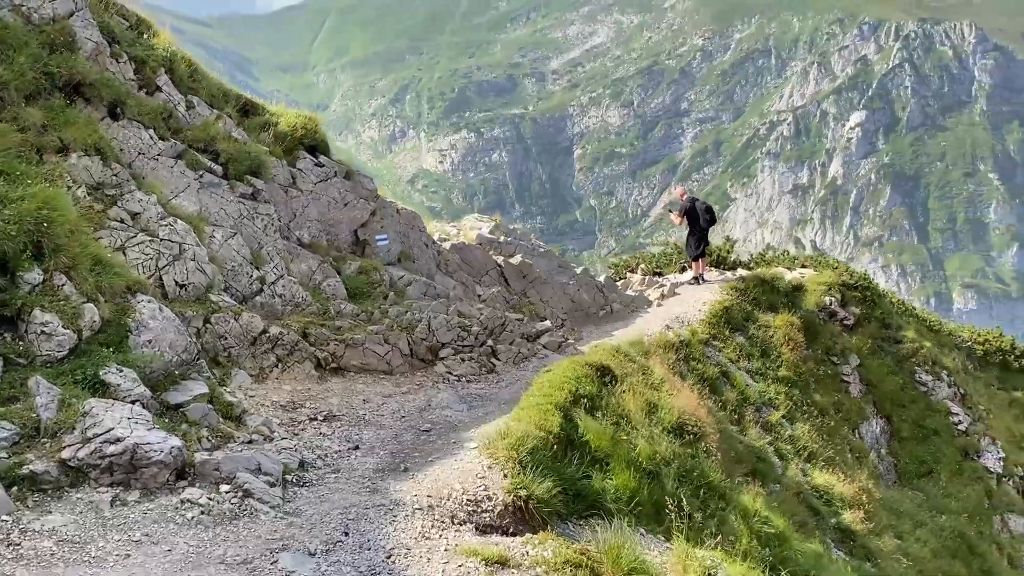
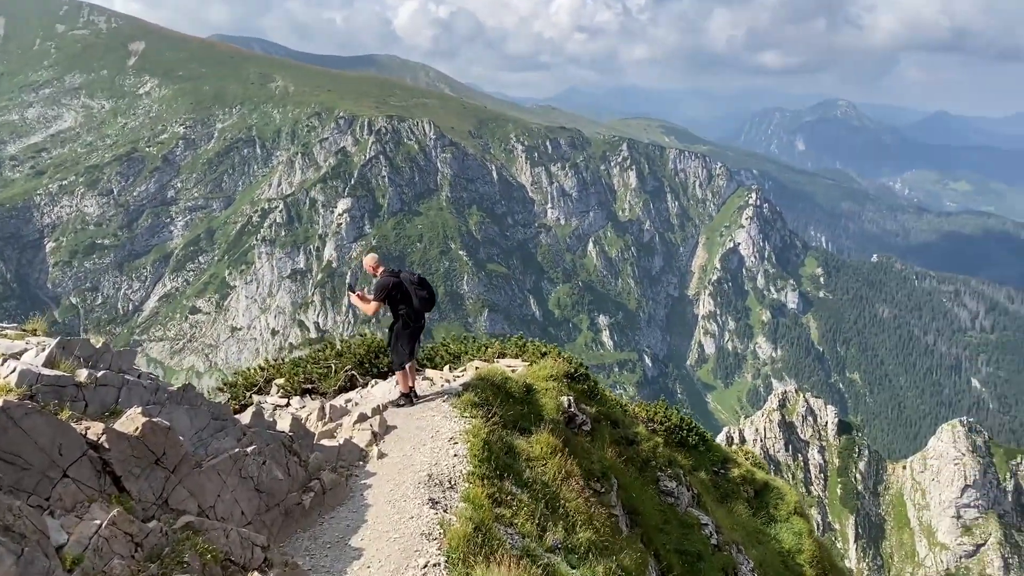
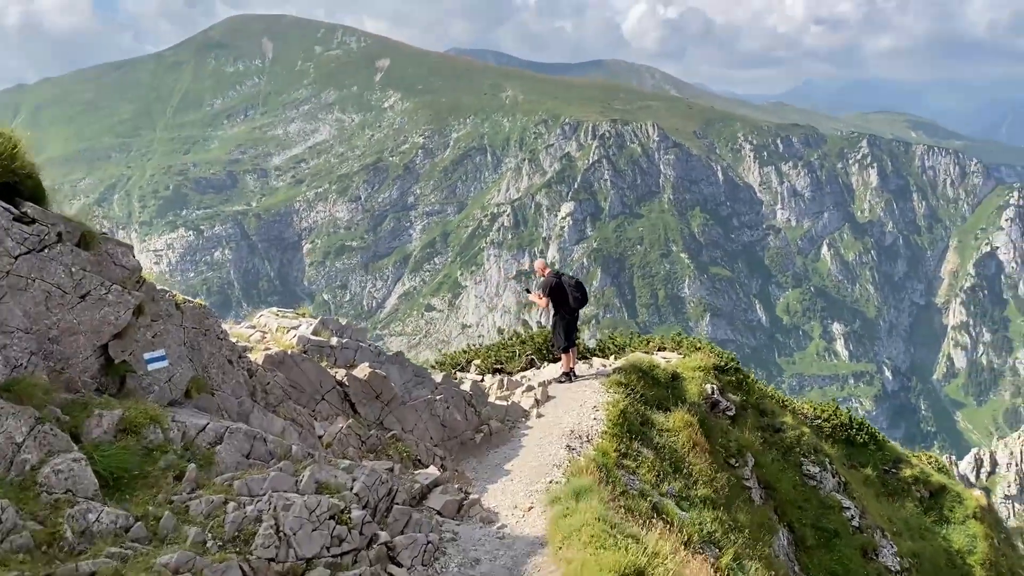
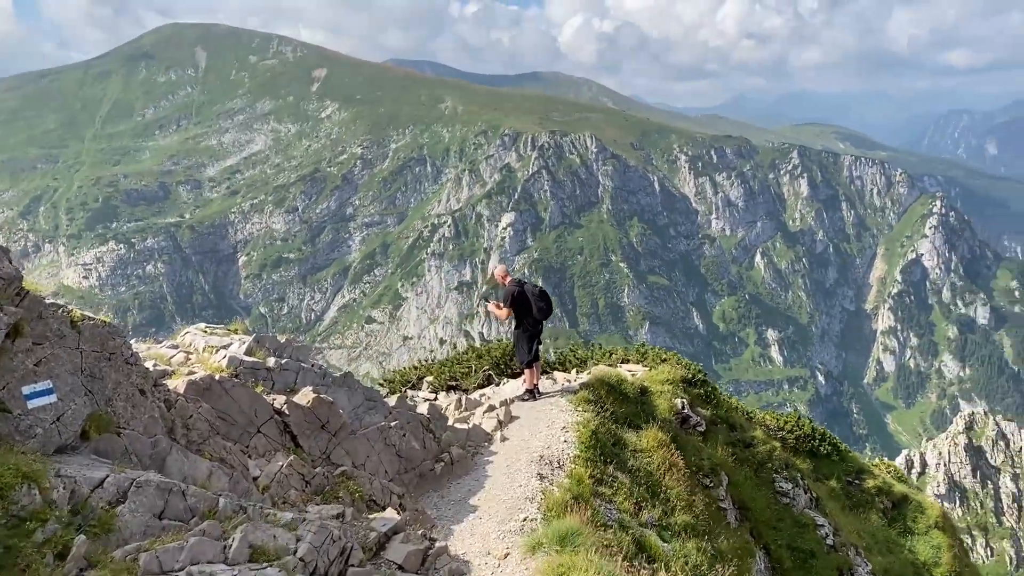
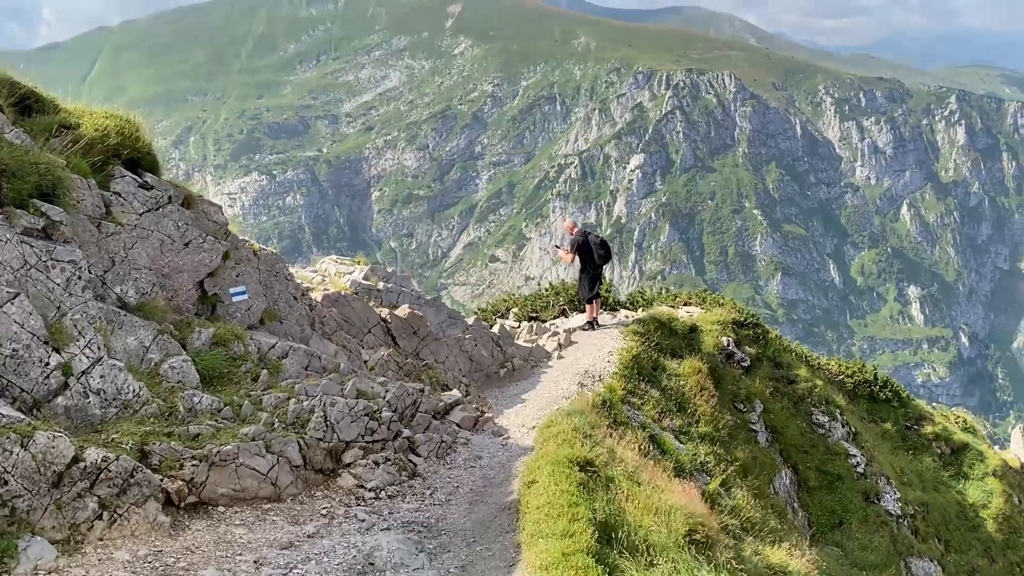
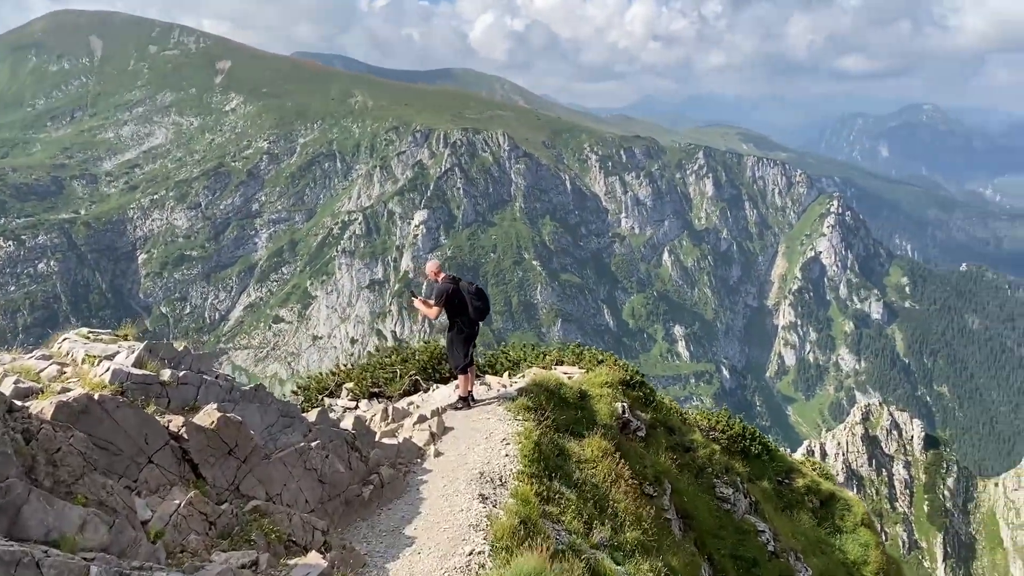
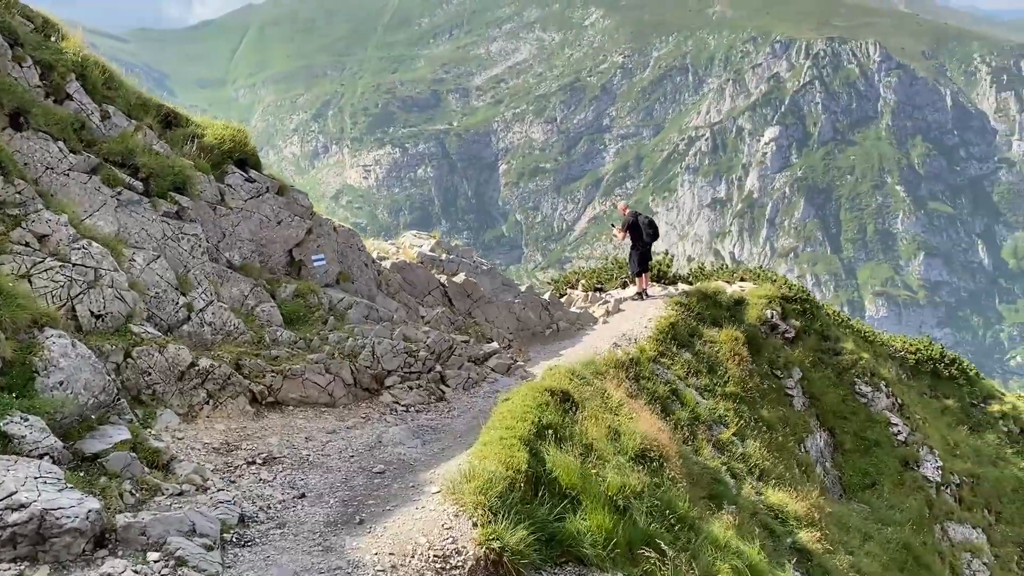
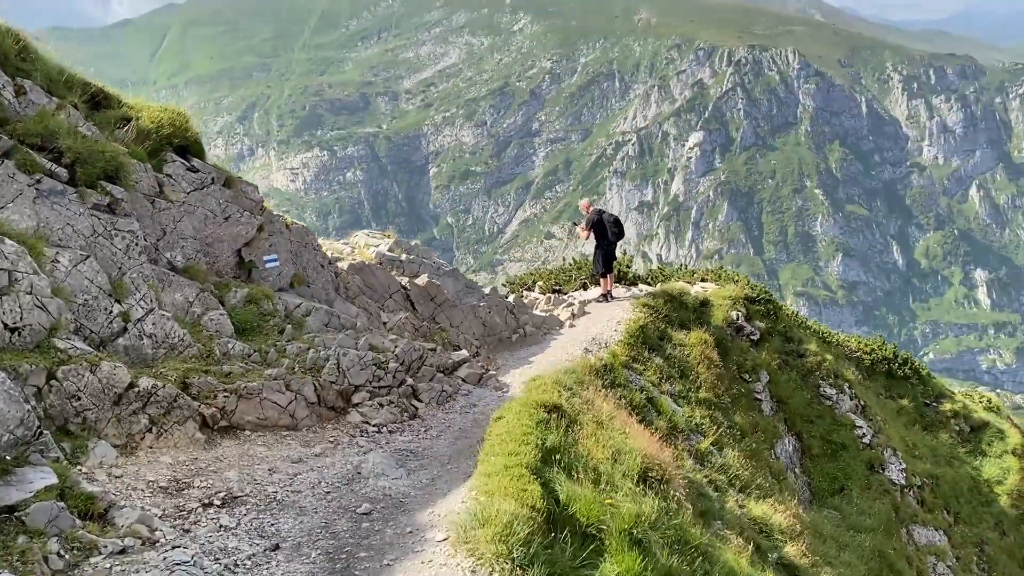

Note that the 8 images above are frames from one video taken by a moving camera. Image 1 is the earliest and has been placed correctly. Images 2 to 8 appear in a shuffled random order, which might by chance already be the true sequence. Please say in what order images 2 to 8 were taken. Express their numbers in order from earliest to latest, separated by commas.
7, 8, 5, 3, 4, 6, 2
